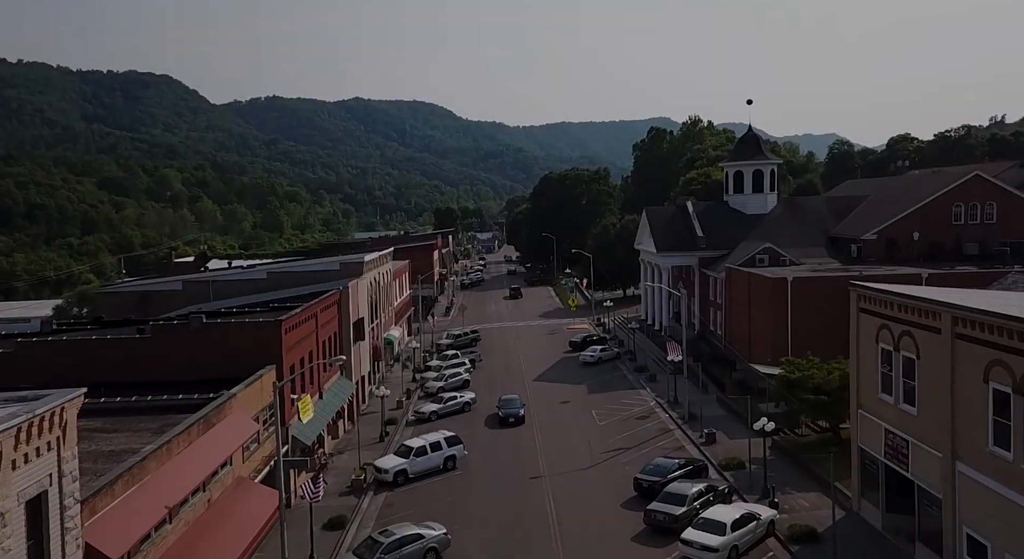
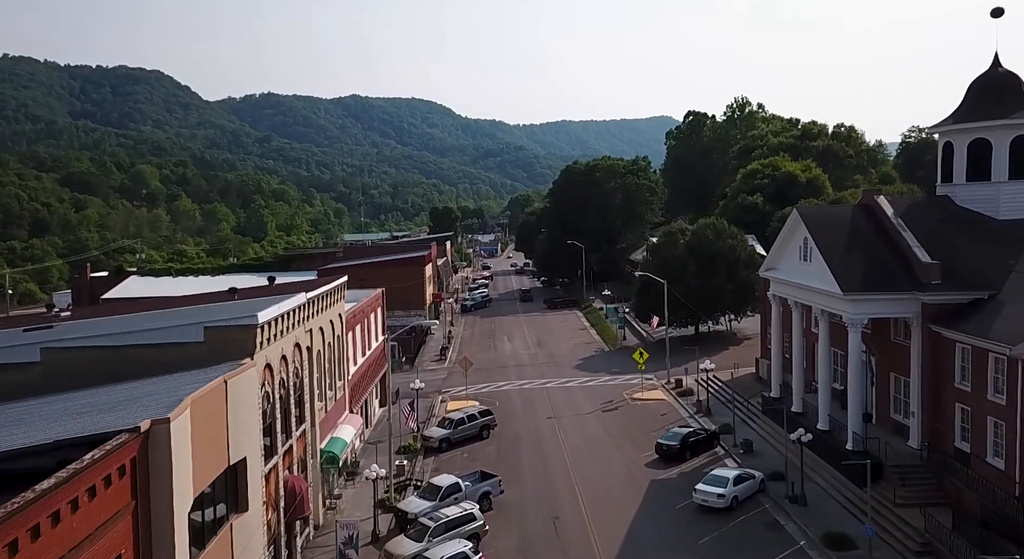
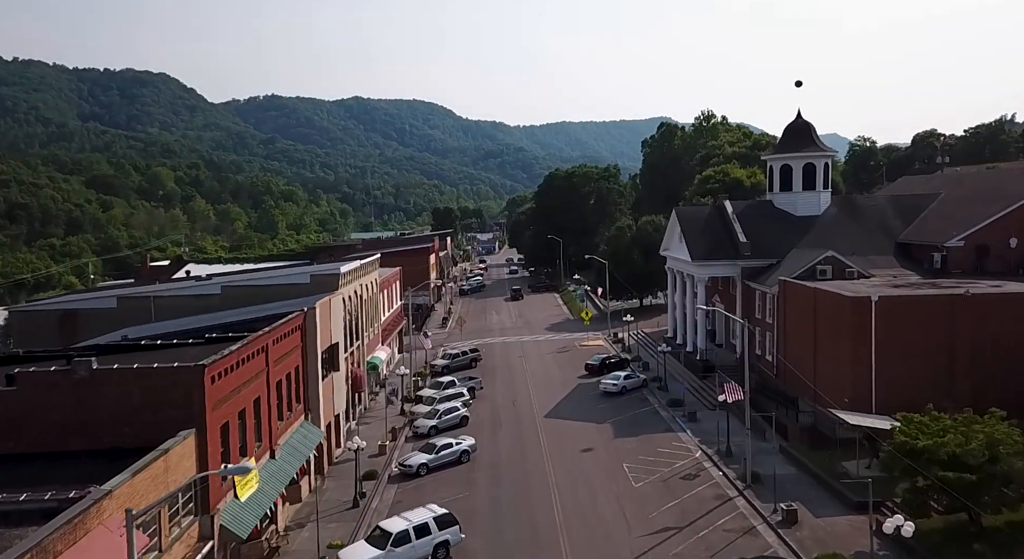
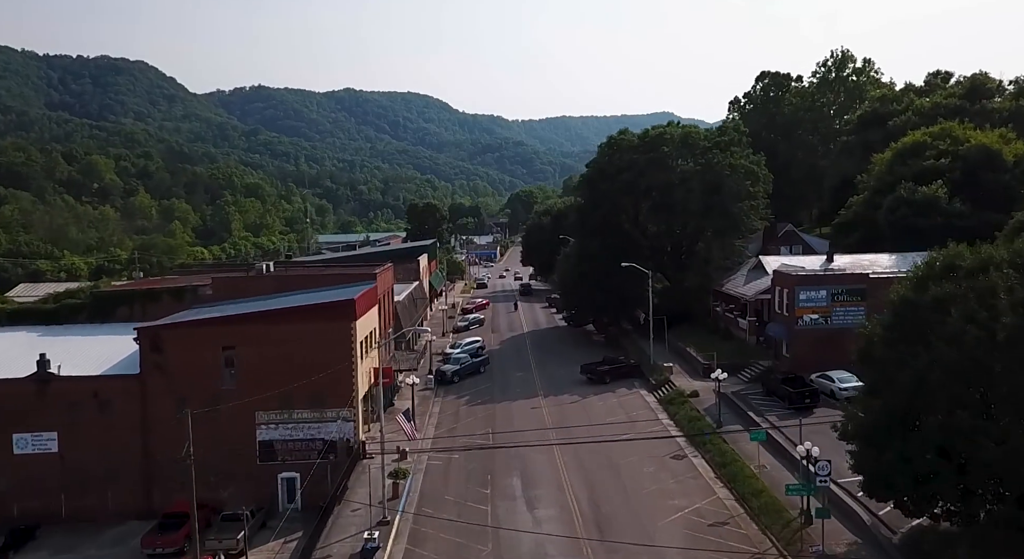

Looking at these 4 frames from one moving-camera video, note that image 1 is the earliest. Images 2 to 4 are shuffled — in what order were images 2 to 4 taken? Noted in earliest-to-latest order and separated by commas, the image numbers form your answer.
3, 2, 4
